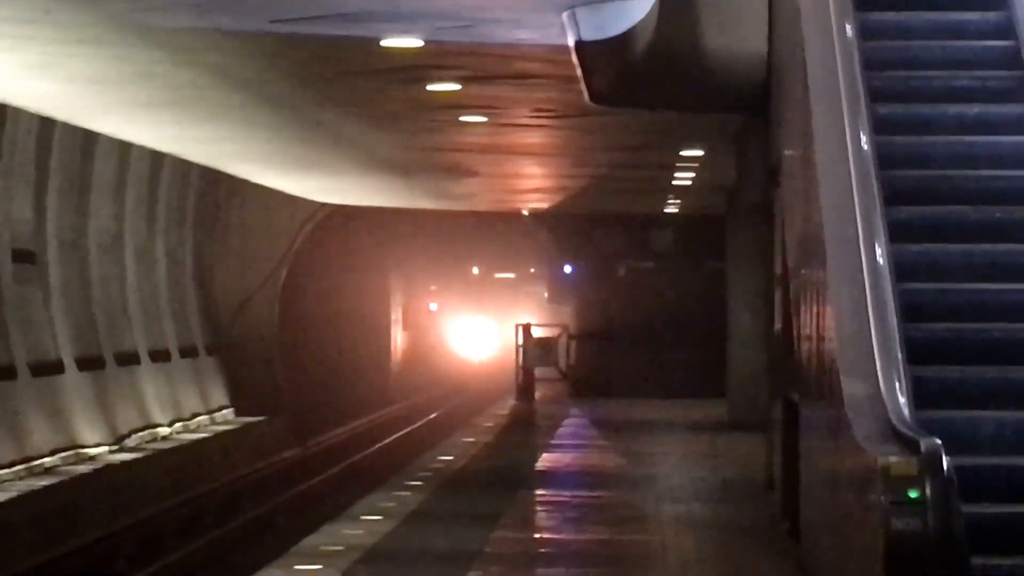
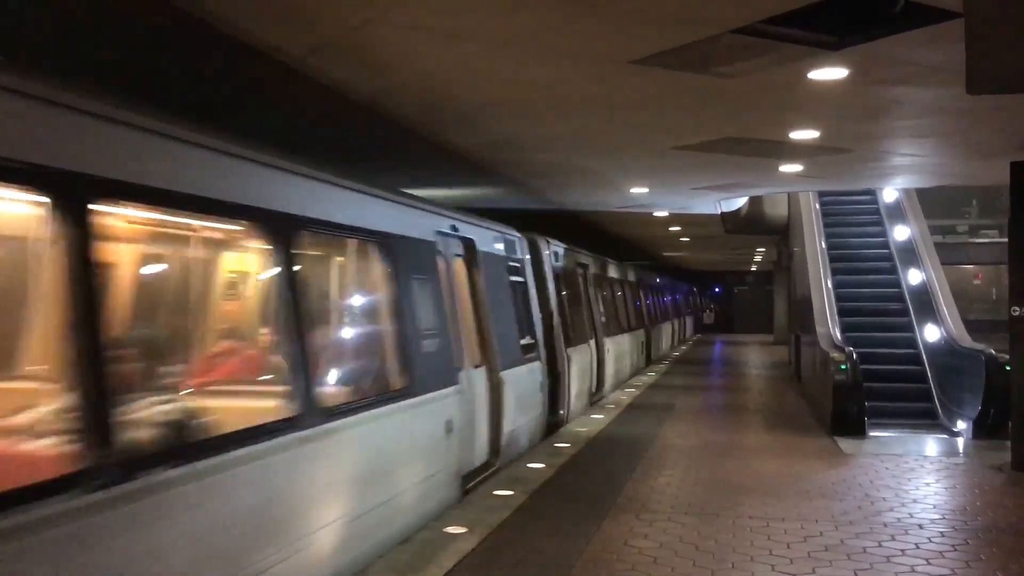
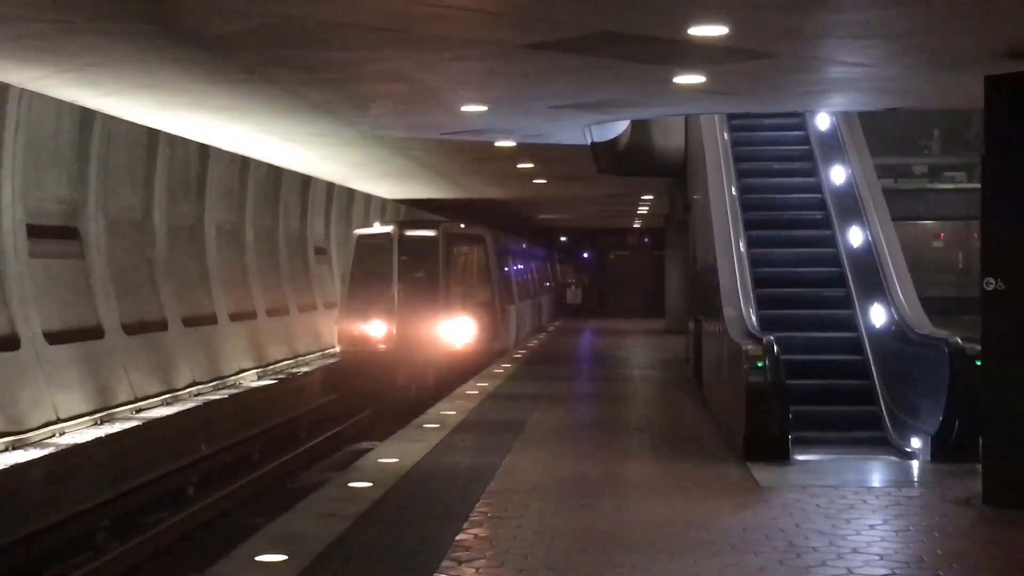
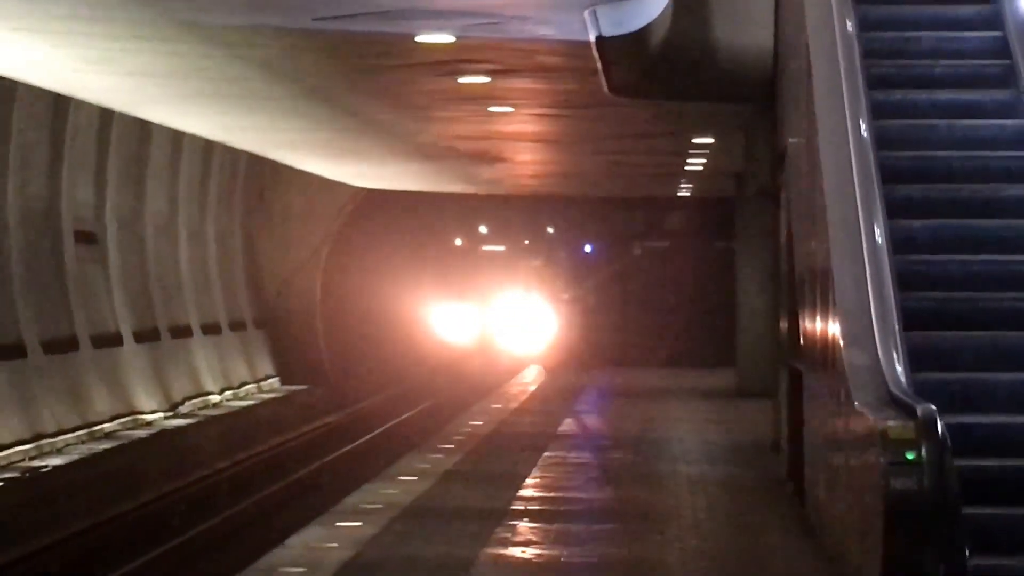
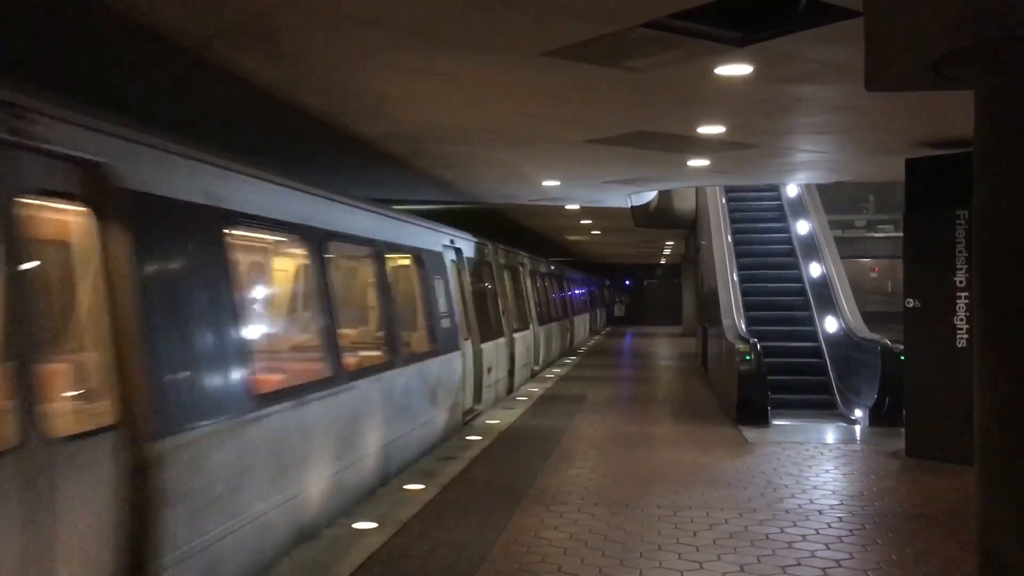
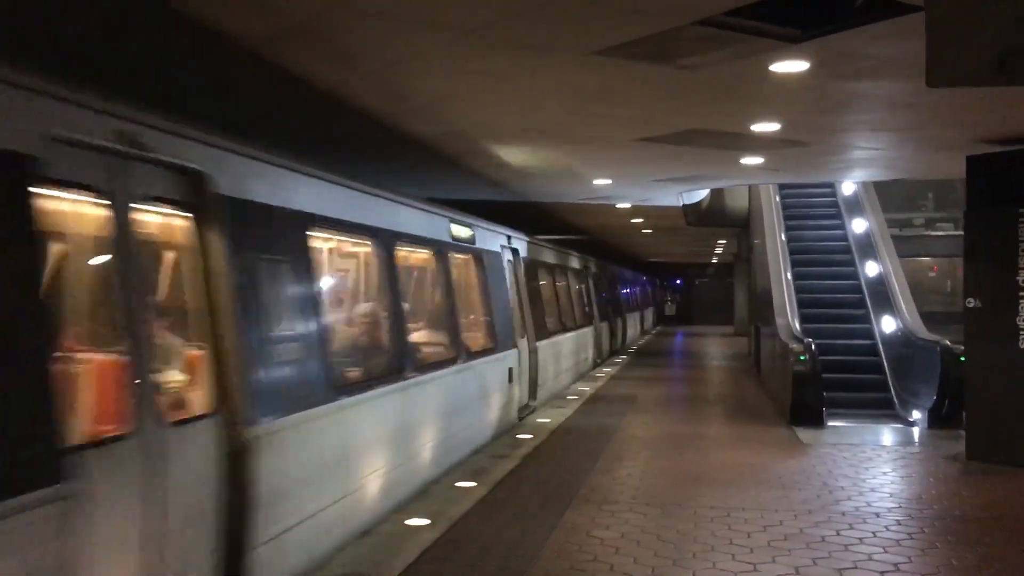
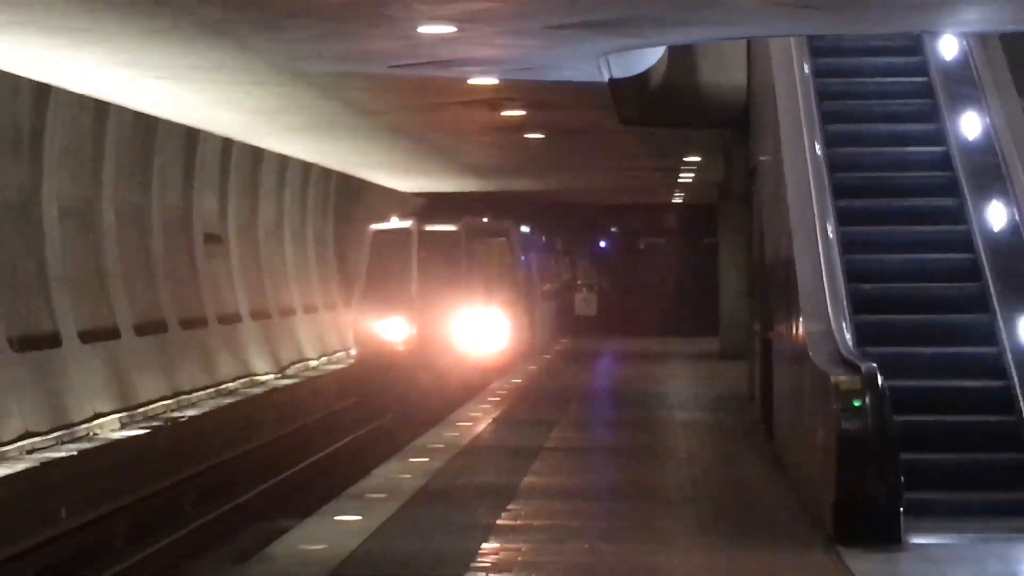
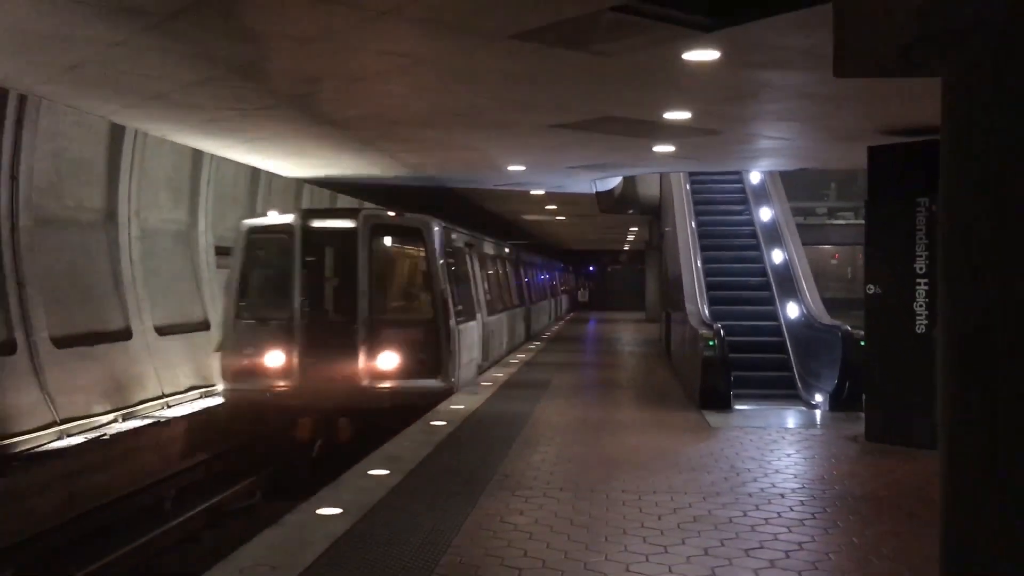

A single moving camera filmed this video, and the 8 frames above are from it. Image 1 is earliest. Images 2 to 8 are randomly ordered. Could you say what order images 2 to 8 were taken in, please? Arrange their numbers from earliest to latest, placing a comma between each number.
4, 7, 3, 8, 5, 6, 2
